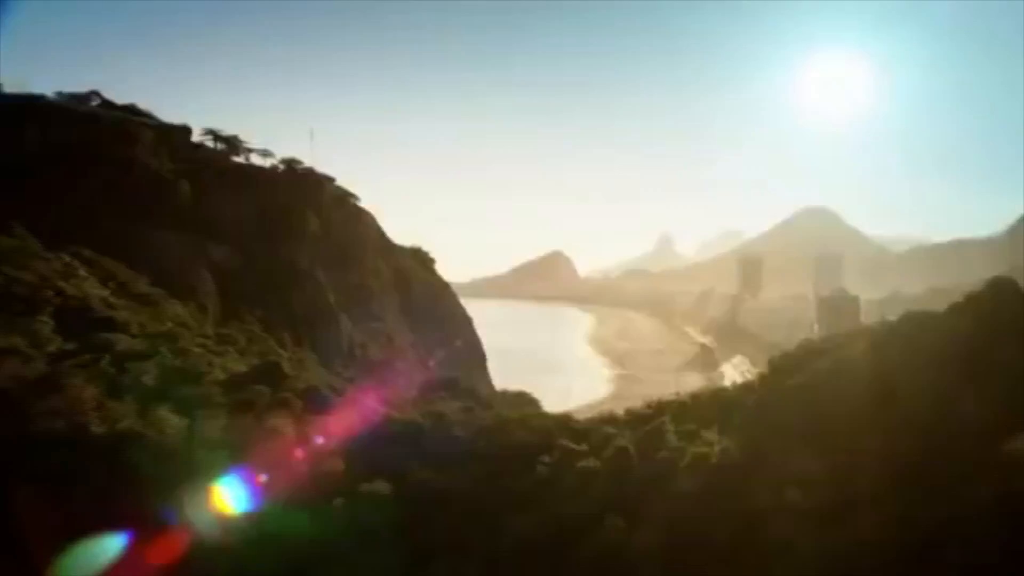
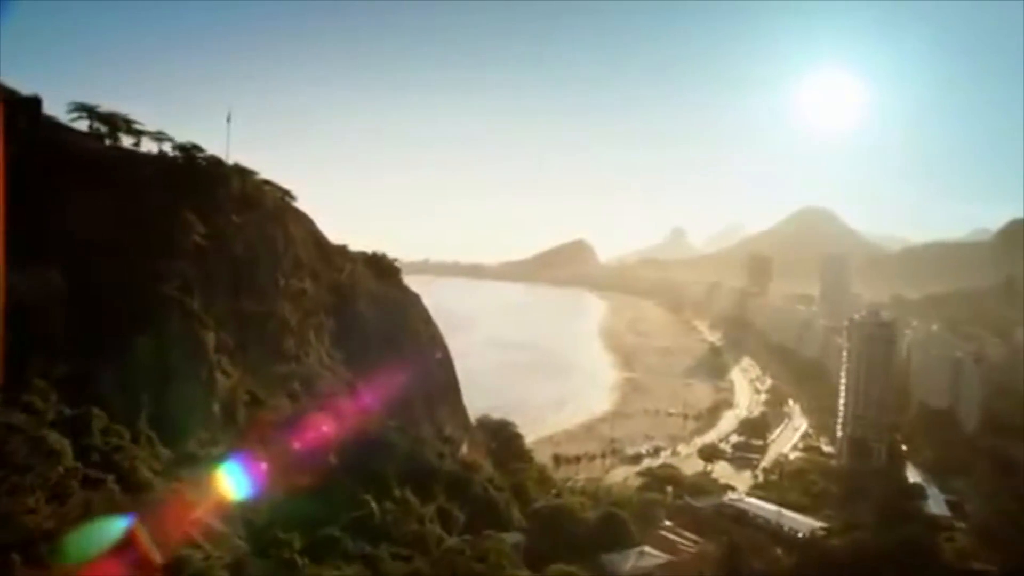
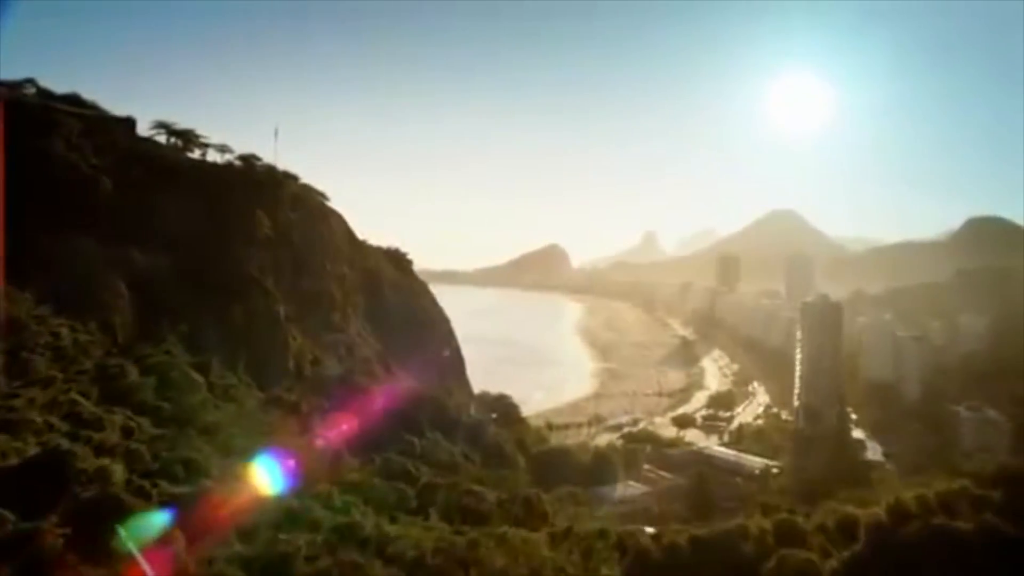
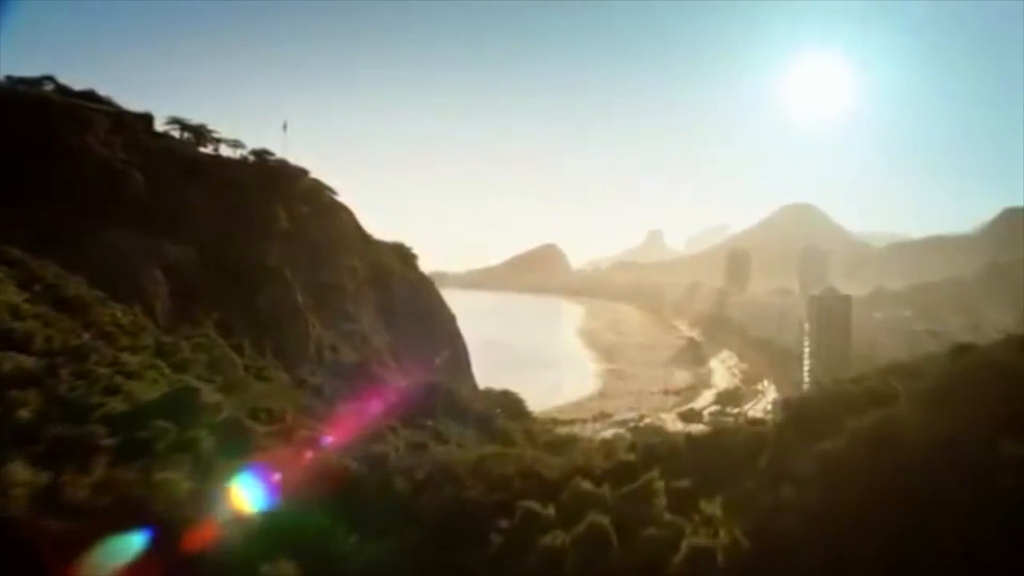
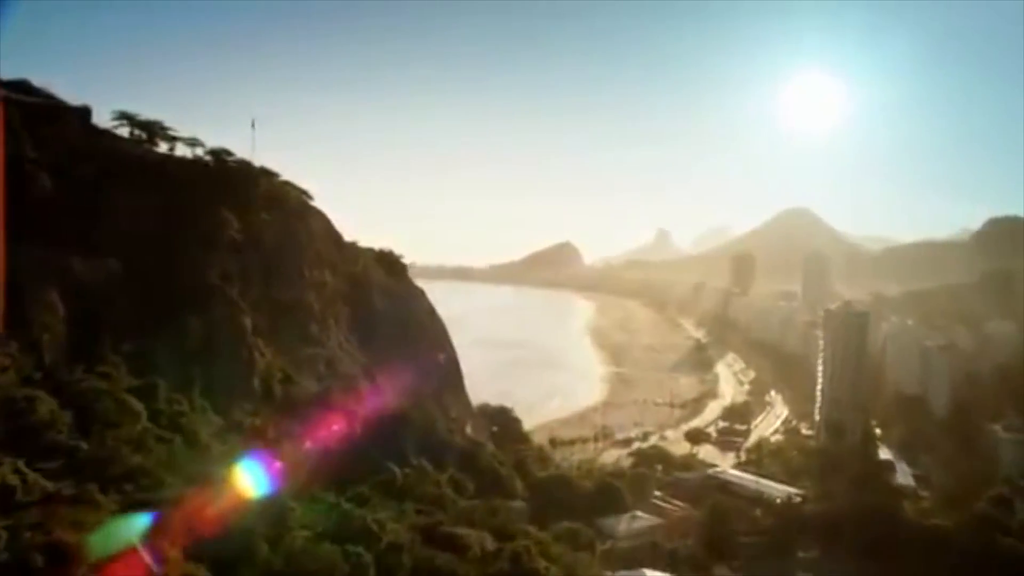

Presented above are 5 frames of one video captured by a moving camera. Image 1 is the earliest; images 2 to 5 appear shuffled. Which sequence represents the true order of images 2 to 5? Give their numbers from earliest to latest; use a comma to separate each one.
4, 3, 5, 2
